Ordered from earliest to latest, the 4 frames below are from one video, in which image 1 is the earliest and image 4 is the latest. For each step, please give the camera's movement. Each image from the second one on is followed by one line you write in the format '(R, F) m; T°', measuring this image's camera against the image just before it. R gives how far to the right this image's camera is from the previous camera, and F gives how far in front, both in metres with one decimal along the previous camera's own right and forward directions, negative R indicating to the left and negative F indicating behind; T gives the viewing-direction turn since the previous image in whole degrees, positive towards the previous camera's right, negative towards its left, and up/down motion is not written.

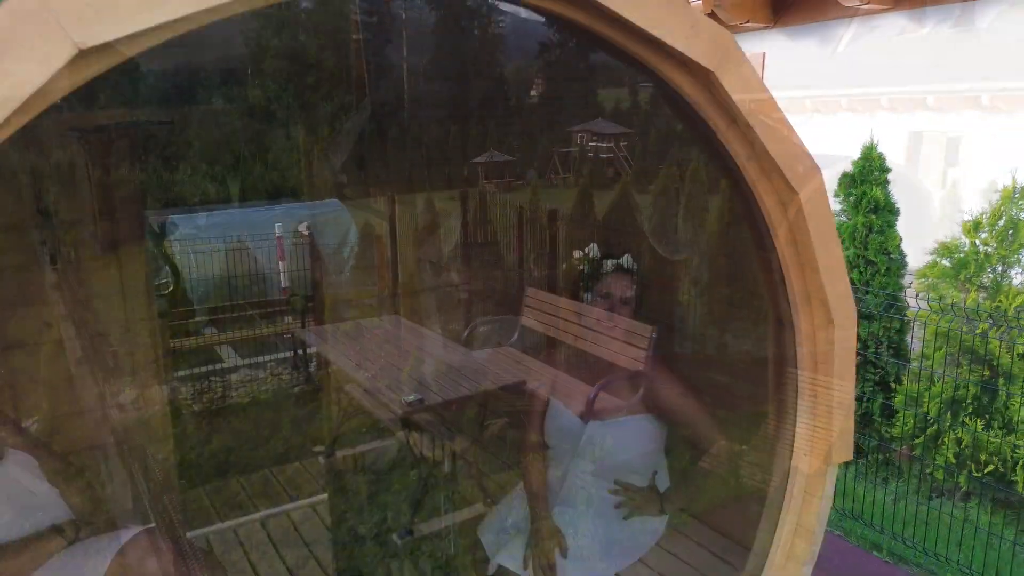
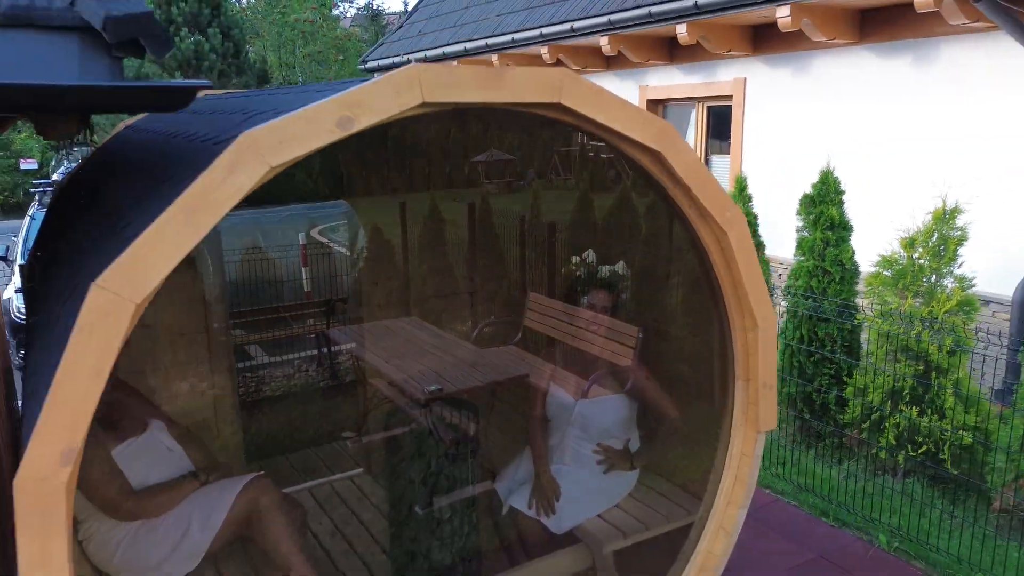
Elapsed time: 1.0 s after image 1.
(0.0, -0.6) m; 0°
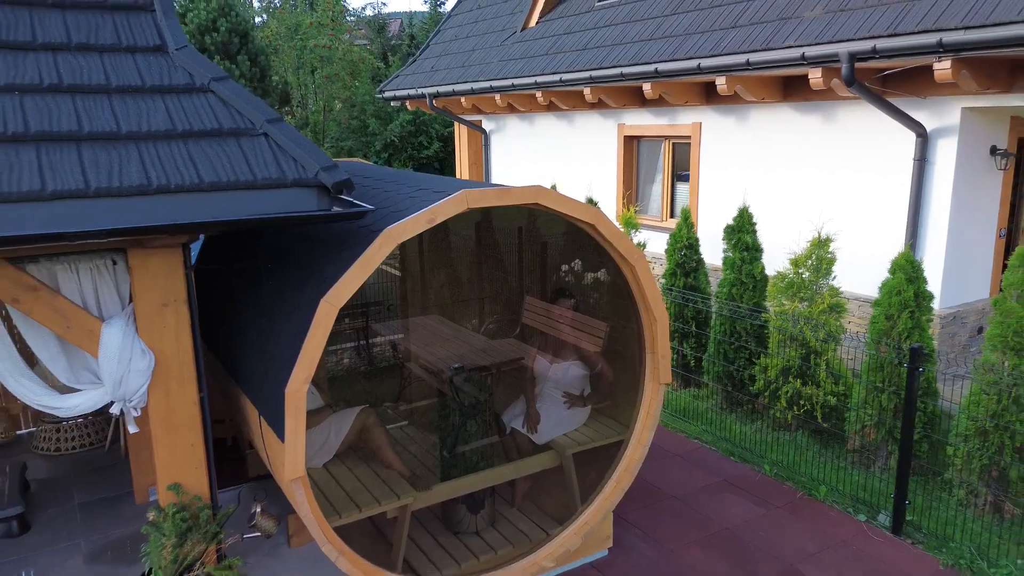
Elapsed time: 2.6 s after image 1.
(0.0, -1.6) m; 0°
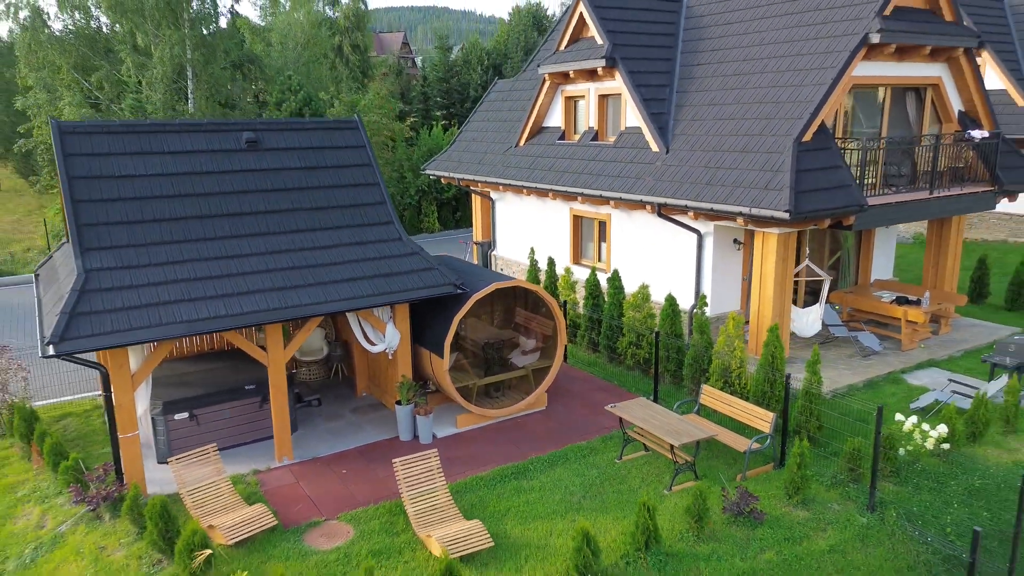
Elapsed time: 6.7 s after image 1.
(0.0, -7.1) m; 0°
